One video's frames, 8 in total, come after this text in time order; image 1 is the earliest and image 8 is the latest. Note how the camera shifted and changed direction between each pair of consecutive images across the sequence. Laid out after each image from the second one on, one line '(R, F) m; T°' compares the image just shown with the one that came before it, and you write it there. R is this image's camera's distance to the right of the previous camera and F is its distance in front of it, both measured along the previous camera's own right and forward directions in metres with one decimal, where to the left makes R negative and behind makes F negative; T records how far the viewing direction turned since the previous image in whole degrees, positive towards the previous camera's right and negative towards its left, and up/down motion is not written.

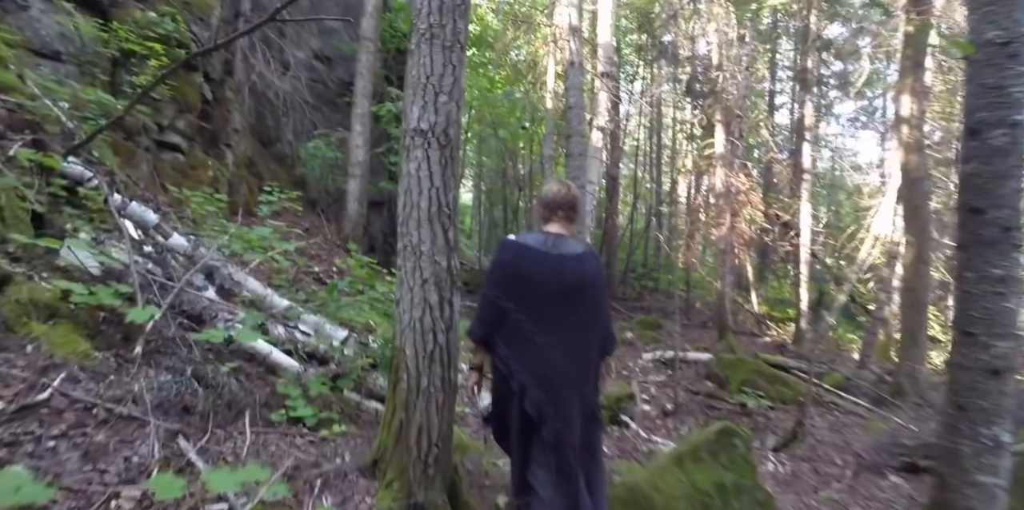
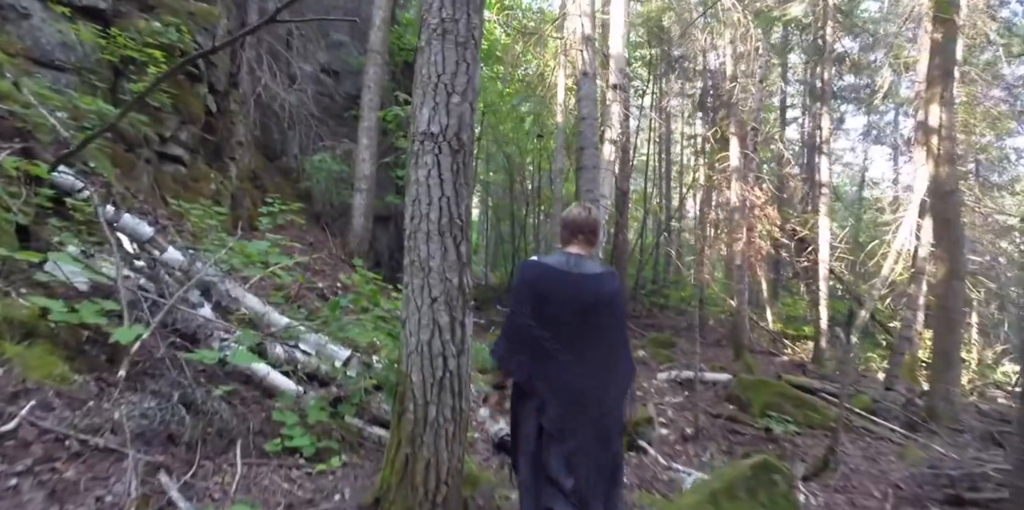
(-0.1, +0.3) m; -1°
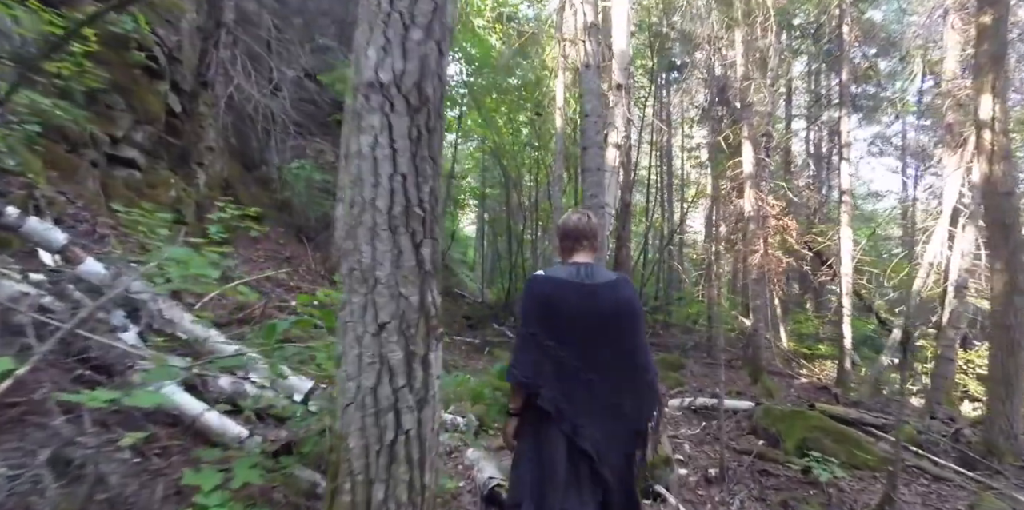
(+0.1, +0.9) m; 0°
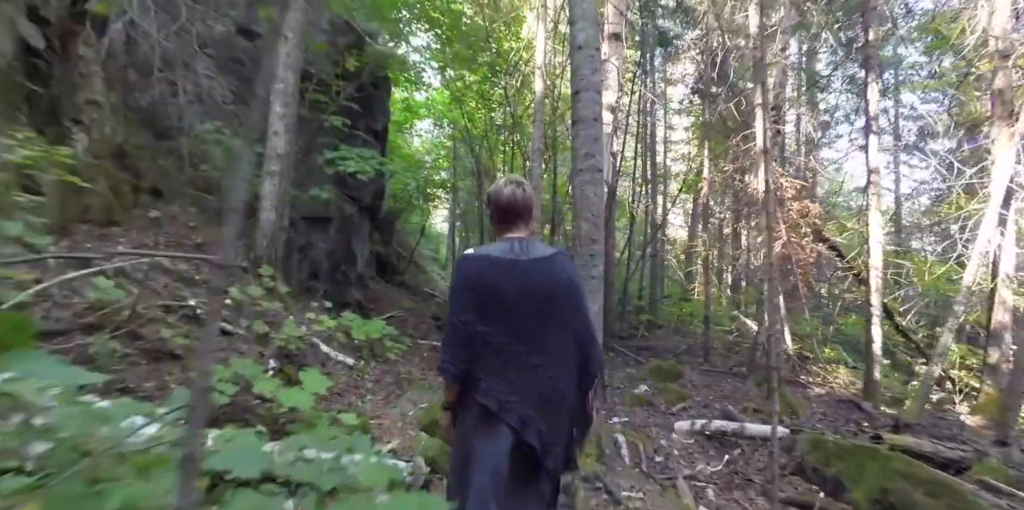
(+0.1, +1.8) m; +3°
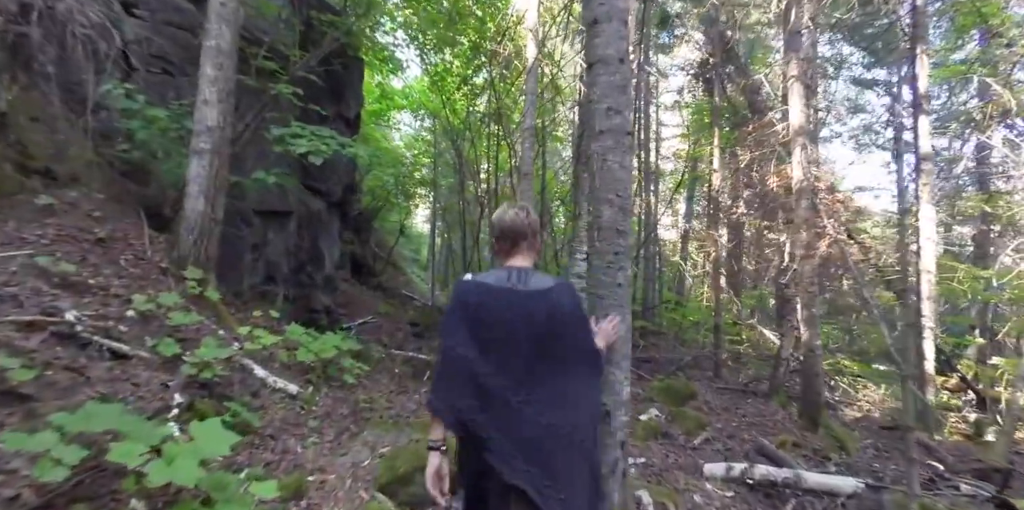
(-0.1, +1.5) m; +2°
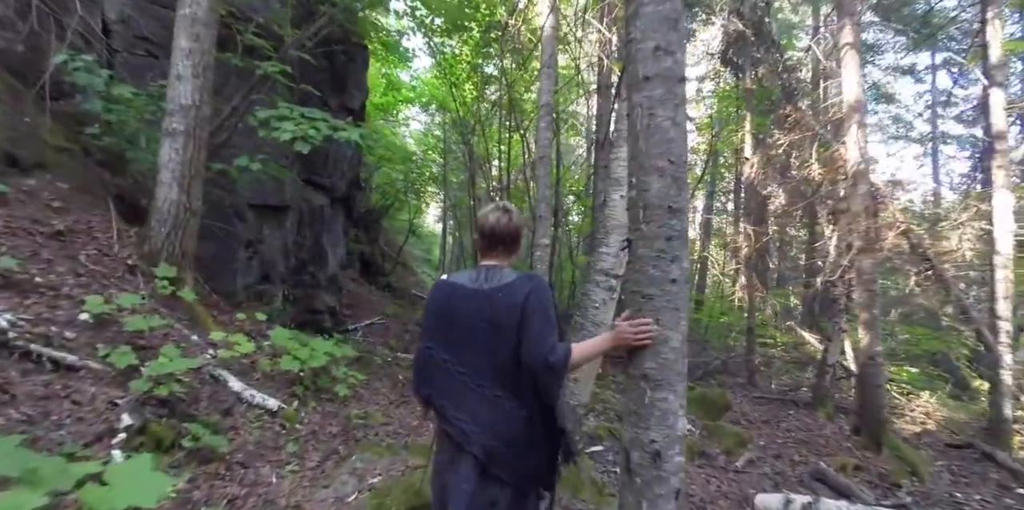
(0.0, +0.8) m; -1°
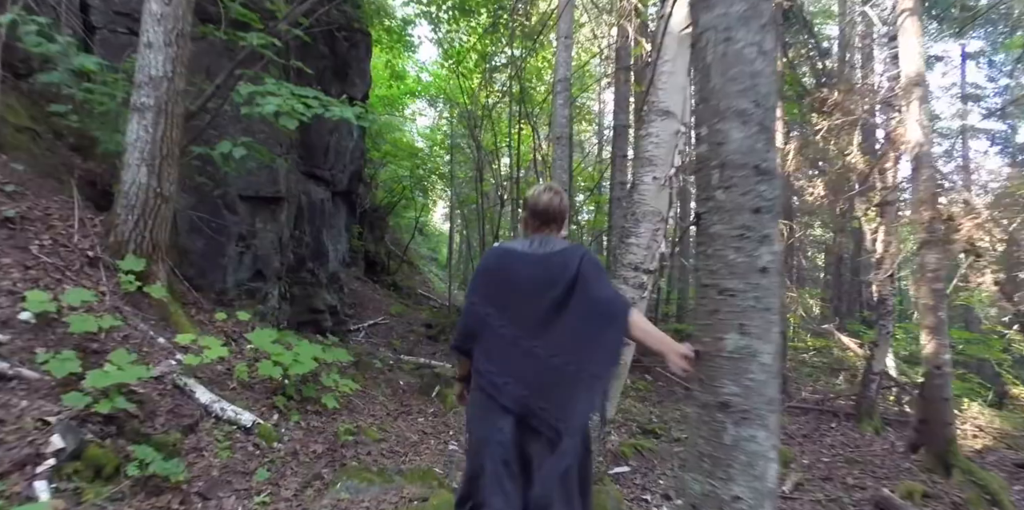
(-0.1, +0.7) m; -1°
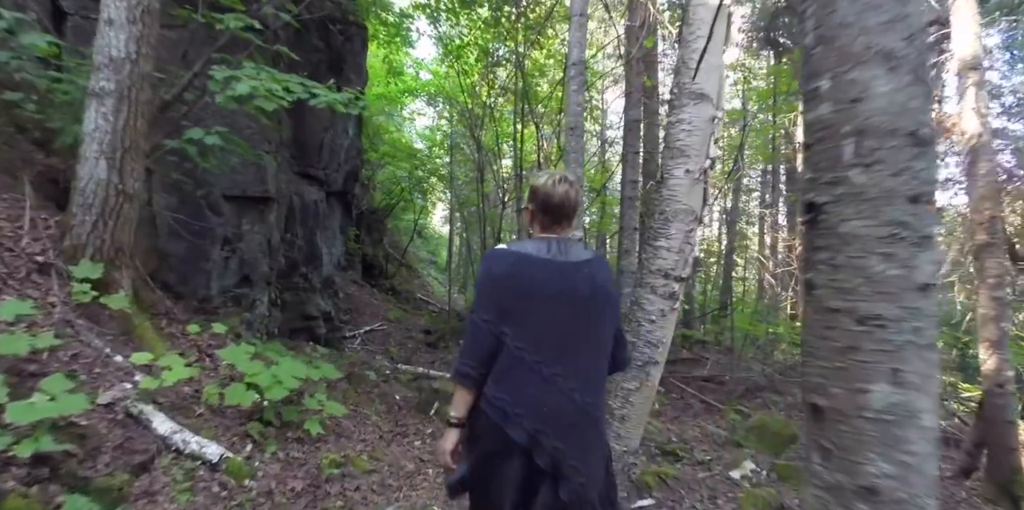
(-0.1, +0.6) m; 0°
